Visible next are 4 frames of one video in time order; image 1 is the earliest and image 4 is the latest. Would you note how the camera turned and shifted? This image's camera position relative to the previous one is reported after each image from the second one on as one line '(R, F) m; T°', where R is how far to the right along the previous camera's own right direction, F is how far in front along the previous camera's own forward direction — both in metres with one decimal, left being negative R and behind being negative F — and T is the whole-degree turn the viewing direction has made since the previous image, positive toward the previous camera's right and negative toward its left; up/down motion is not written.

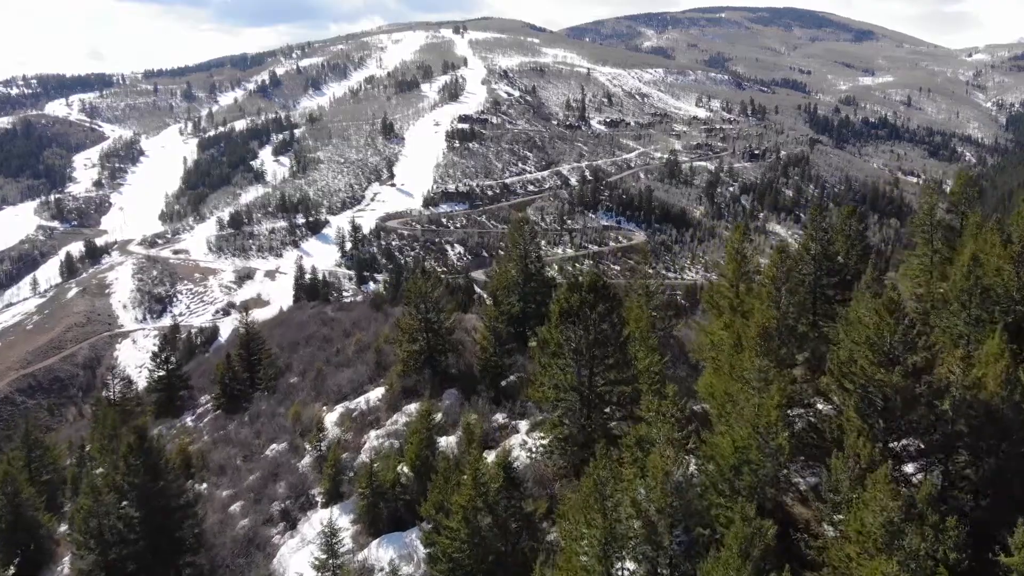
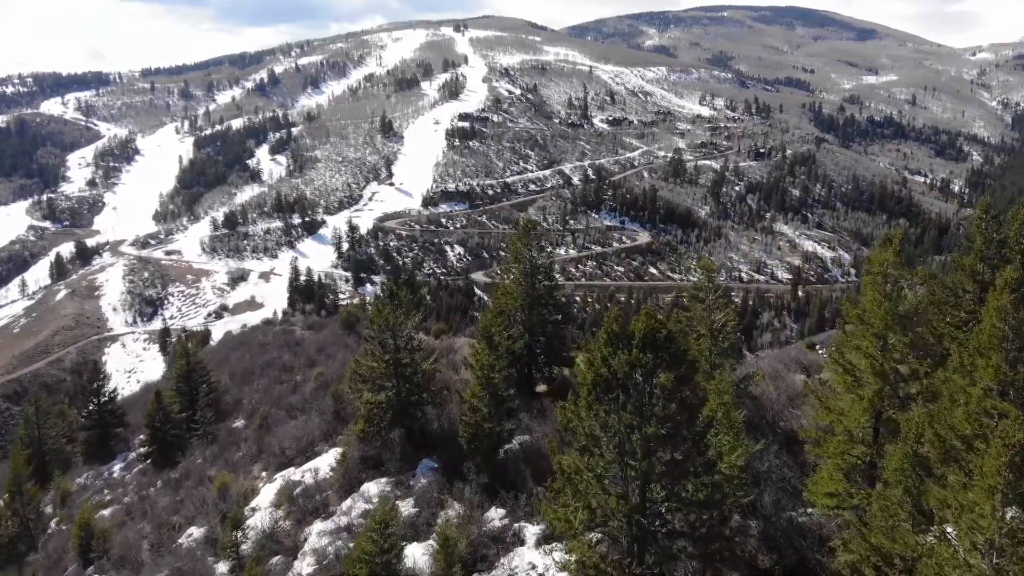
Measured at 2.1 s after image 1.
(0.0, +2.8) m; 0°
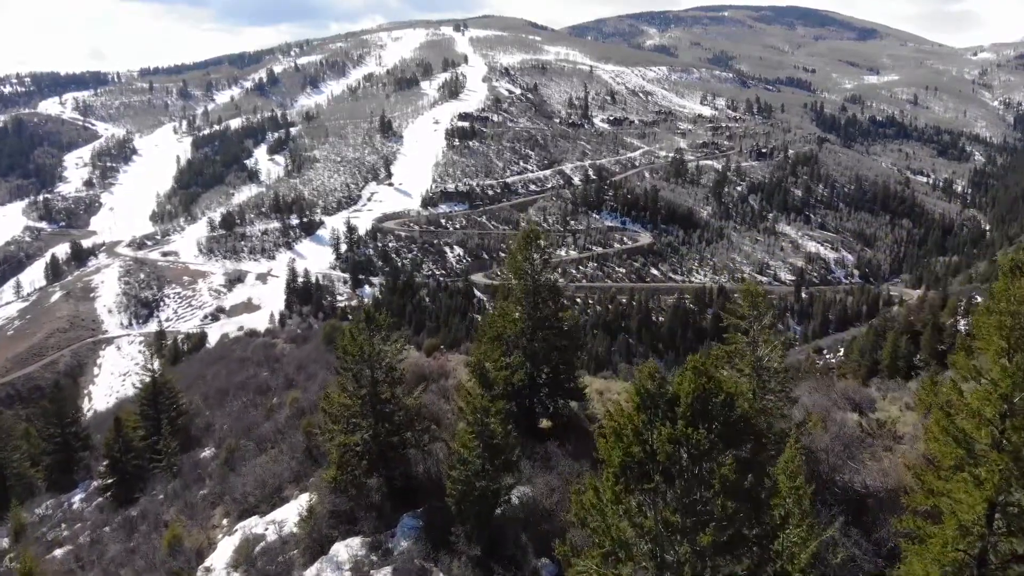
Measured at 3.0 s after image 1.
(0.0, +1.1) m; 0°
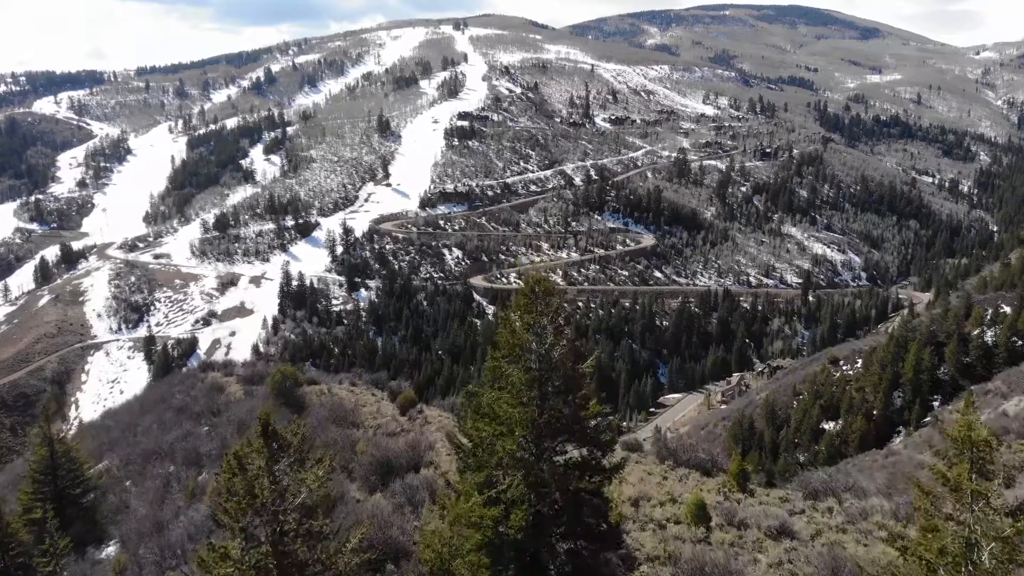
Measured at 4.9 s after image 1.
(0.0, +2.4) m; 0°
